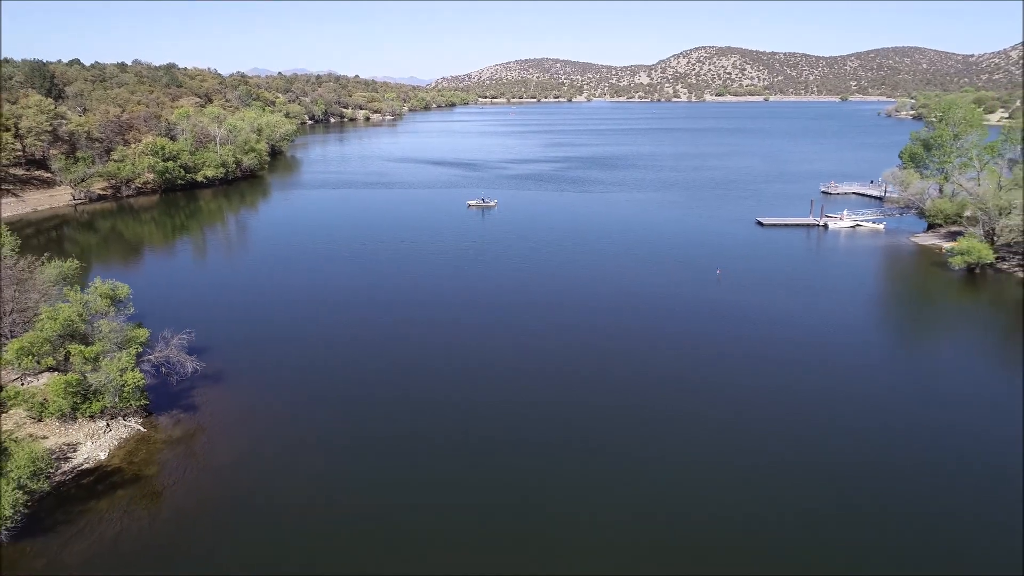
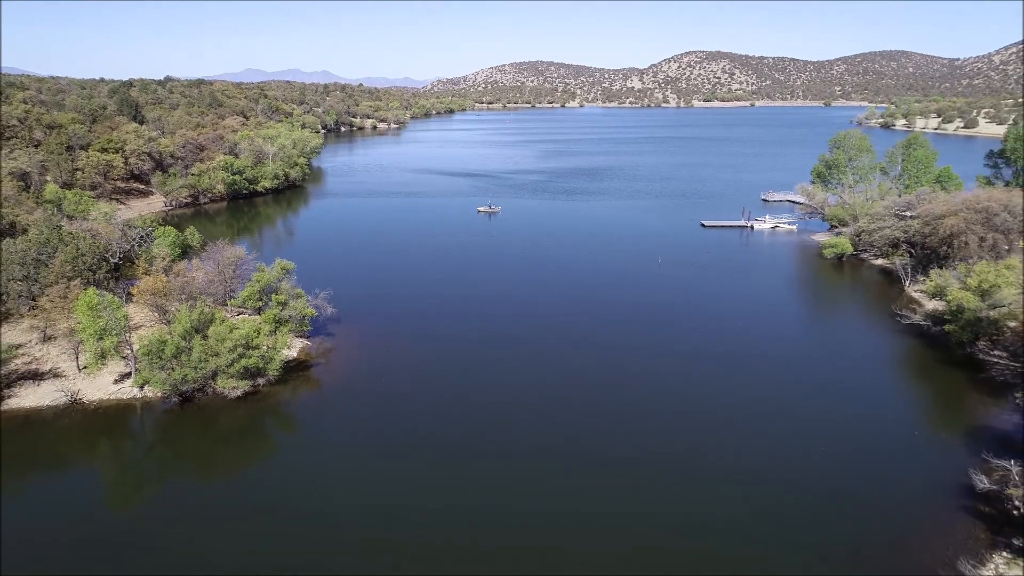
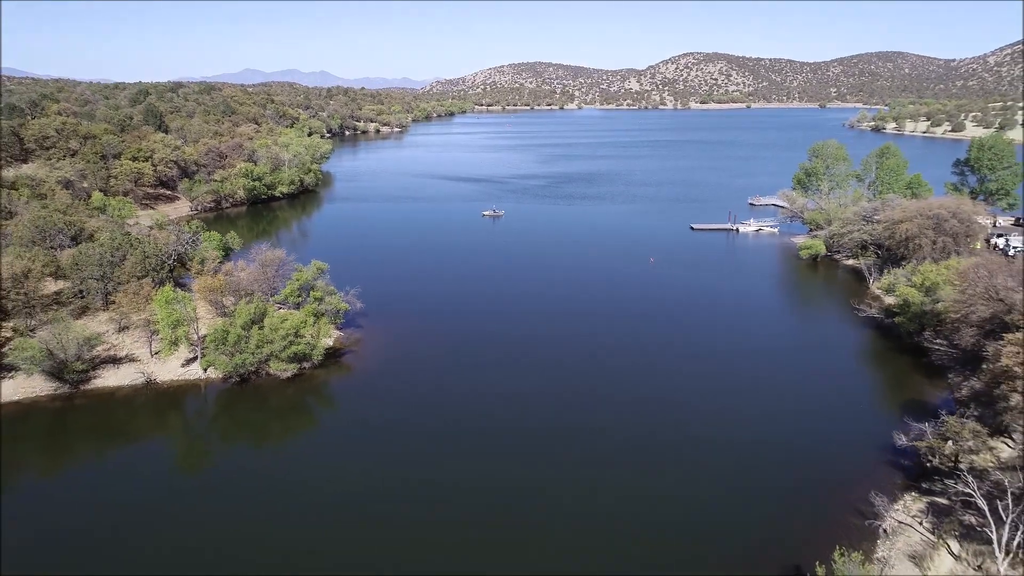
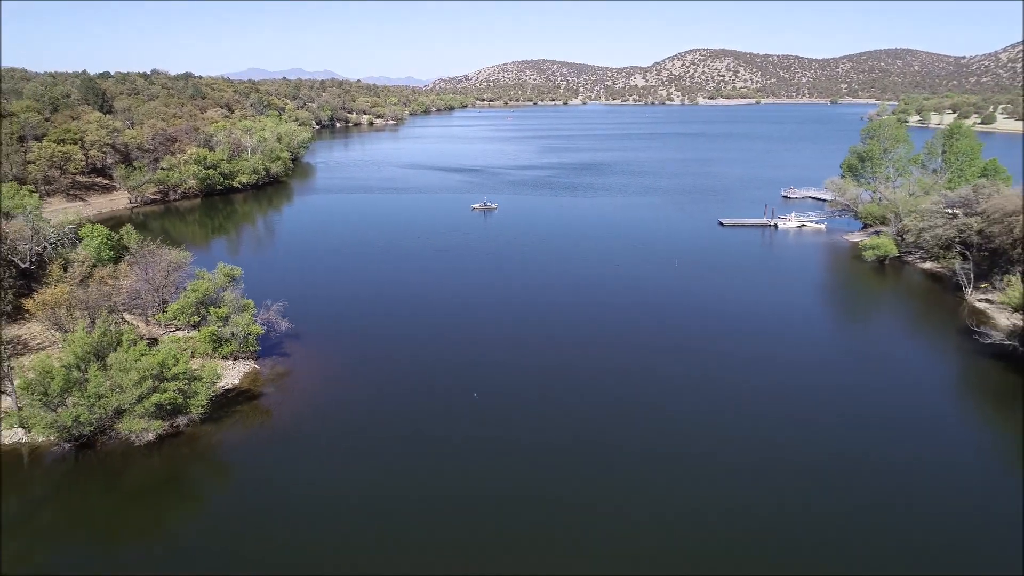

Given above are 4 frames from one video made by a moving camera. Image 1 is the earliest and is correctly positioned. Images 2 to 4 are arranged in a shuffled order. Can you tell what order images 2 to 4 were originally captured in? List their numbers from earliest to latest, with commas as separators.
4, 2, 3
